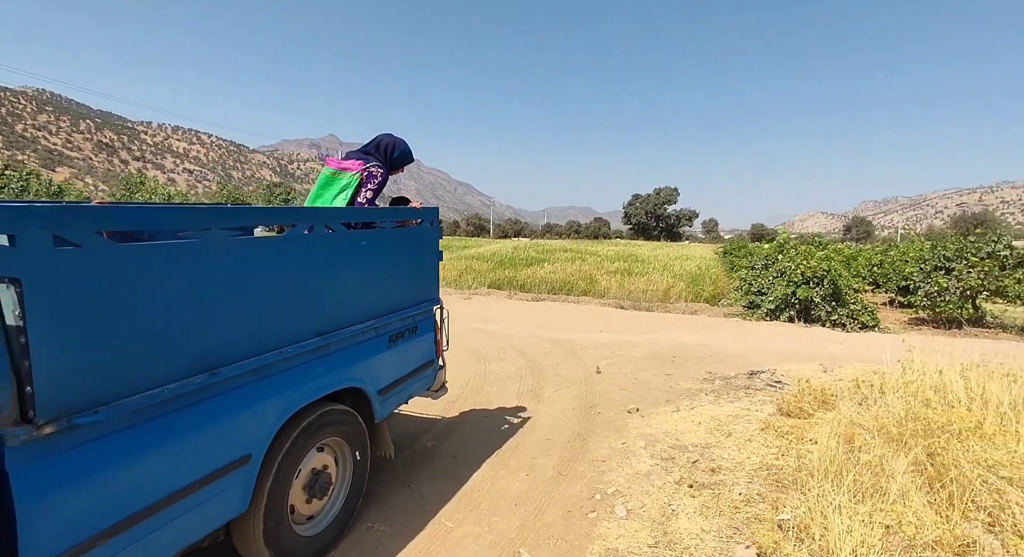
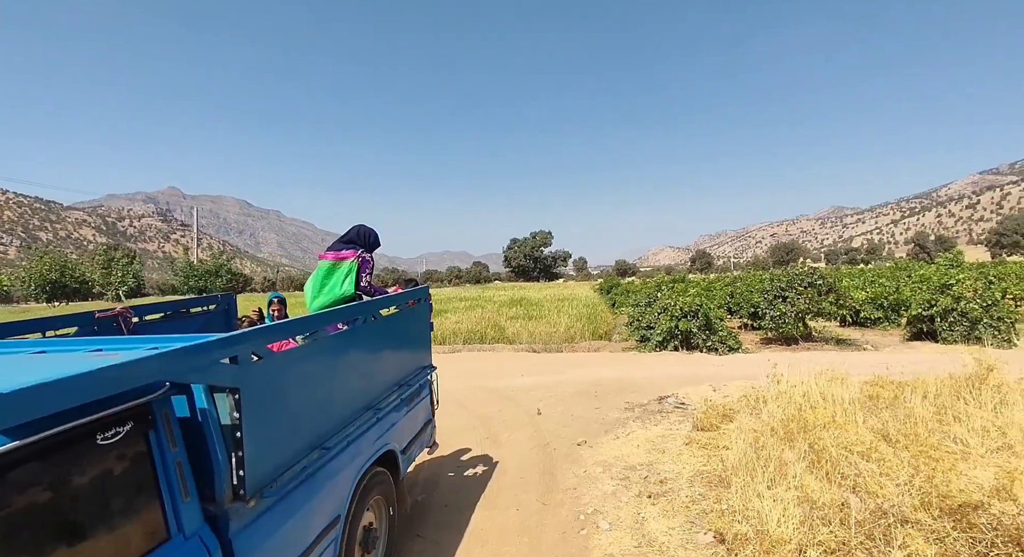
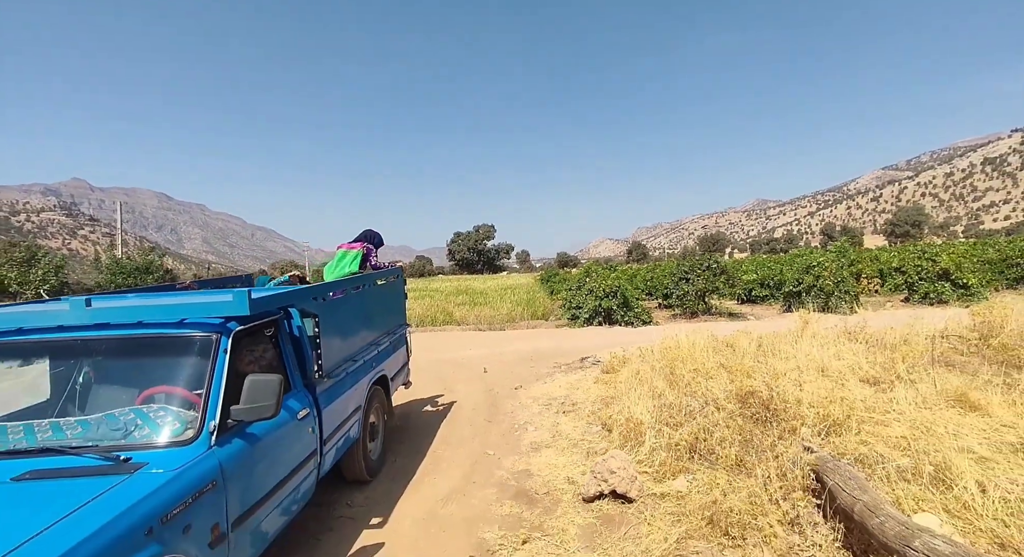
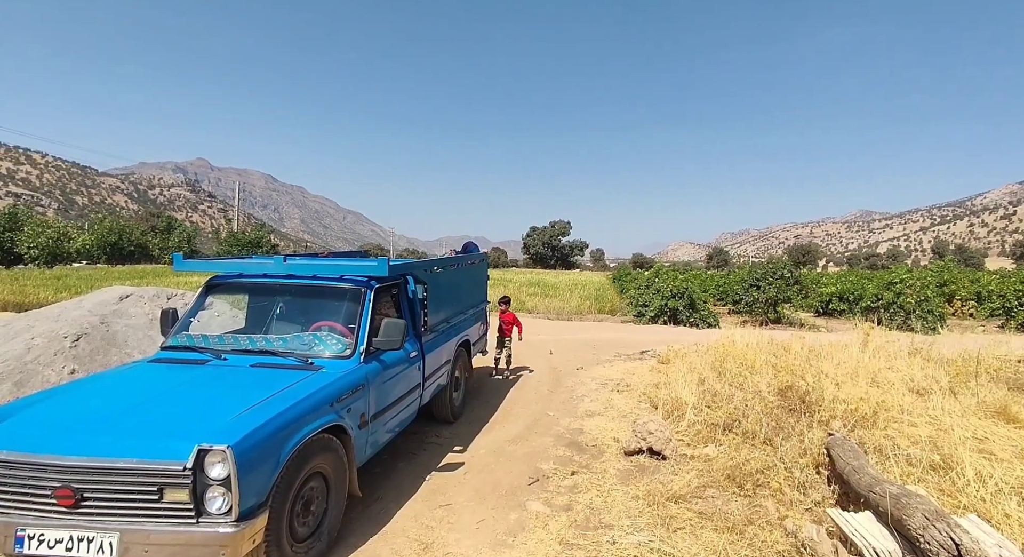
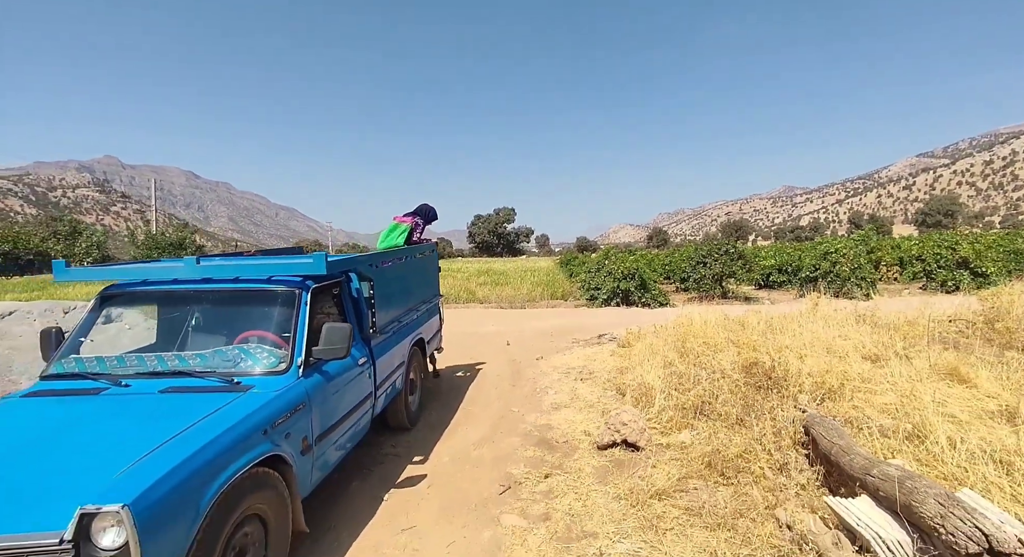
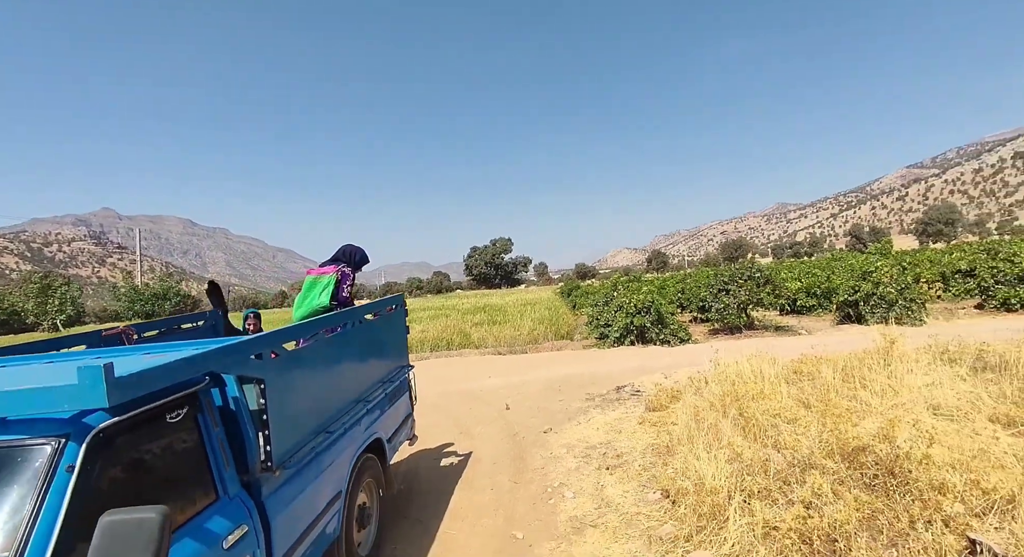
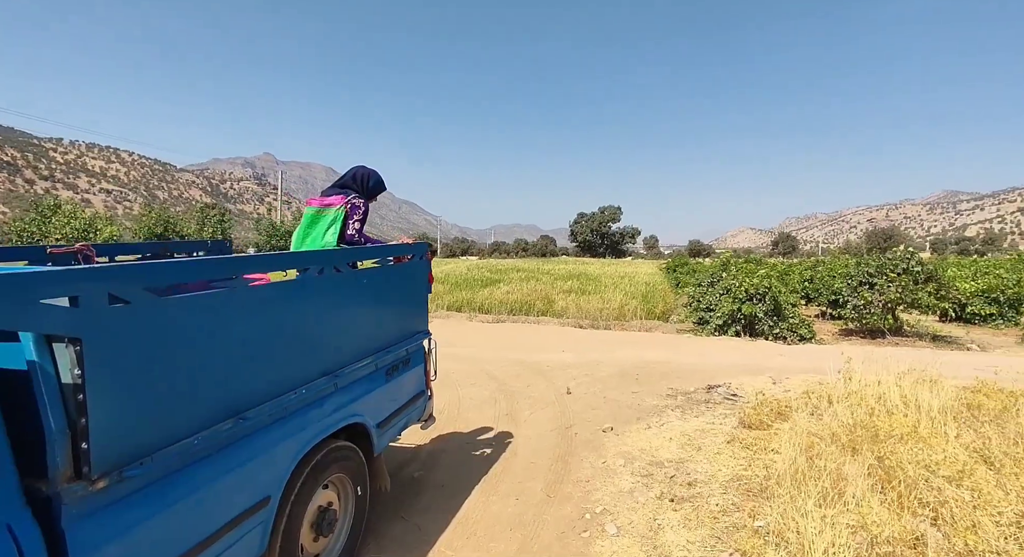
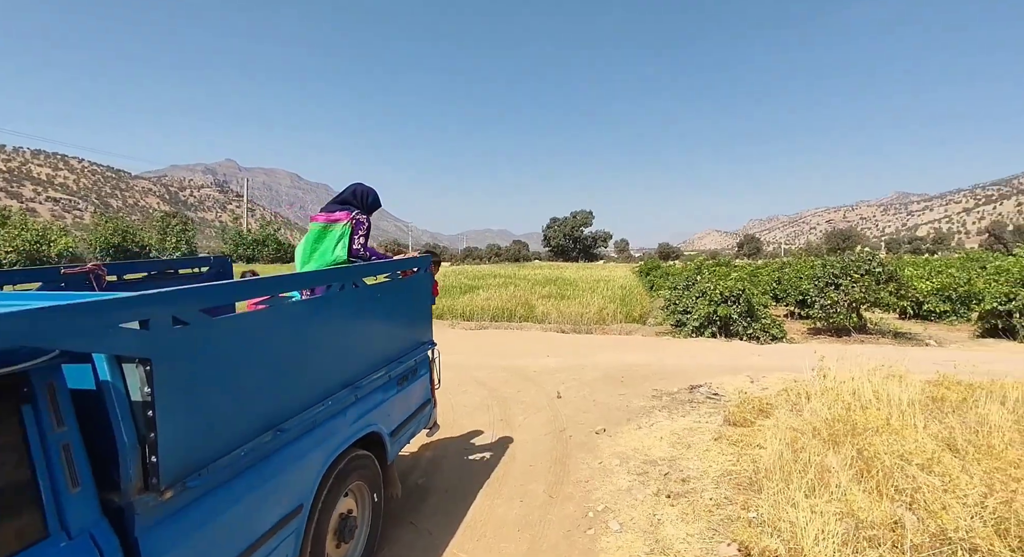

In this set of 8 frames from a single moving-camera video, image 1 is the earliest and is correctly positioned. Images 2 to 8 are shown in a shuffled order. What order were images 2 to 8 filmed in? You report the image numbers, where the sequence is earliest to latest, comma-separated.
7, 8, 2, 6, 3, 5, 4
